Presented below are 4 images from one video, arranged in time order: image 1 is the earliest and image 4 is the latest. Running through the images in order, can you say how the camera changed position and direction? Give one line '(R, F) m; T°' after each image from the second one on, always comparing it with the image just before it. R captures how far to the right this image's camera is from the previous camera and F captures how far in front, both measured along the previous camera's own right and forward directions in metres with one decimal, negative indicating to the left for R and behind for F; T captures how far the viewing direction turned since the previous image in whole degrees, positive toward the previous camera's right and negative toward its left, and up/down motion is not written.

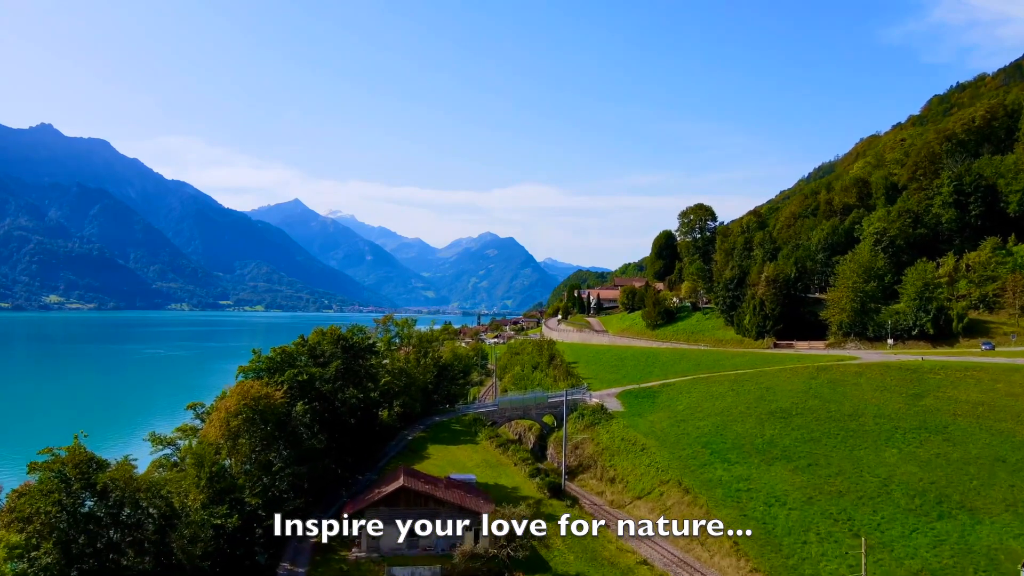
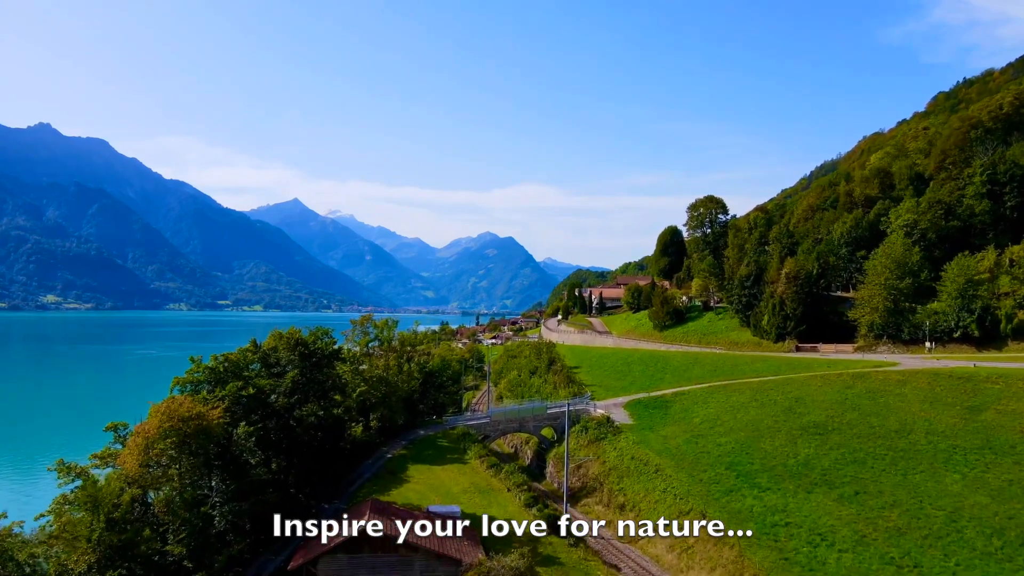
(+0.5, +7.3) m; 0°
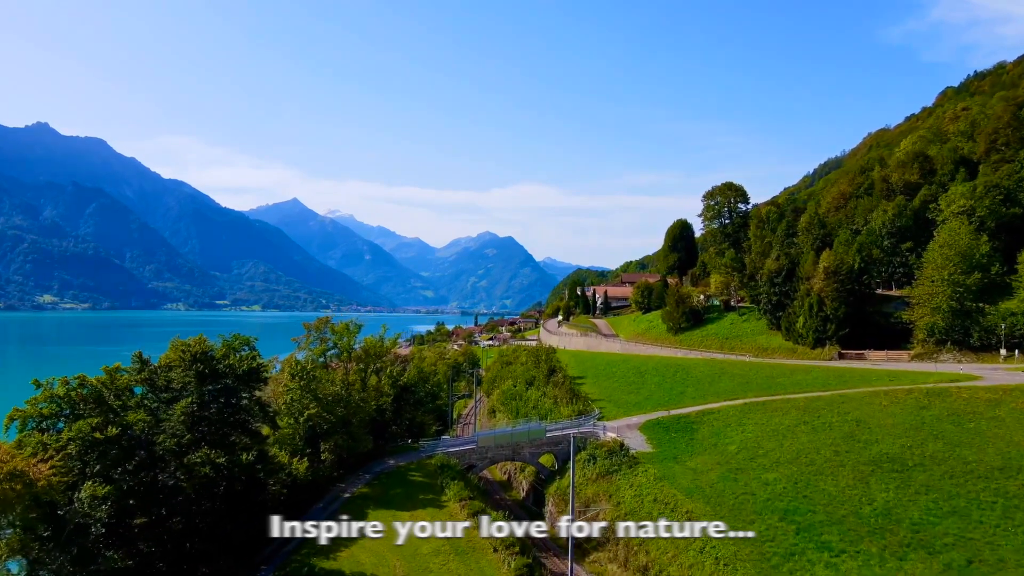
(+0.7, +10.7) m; 0°
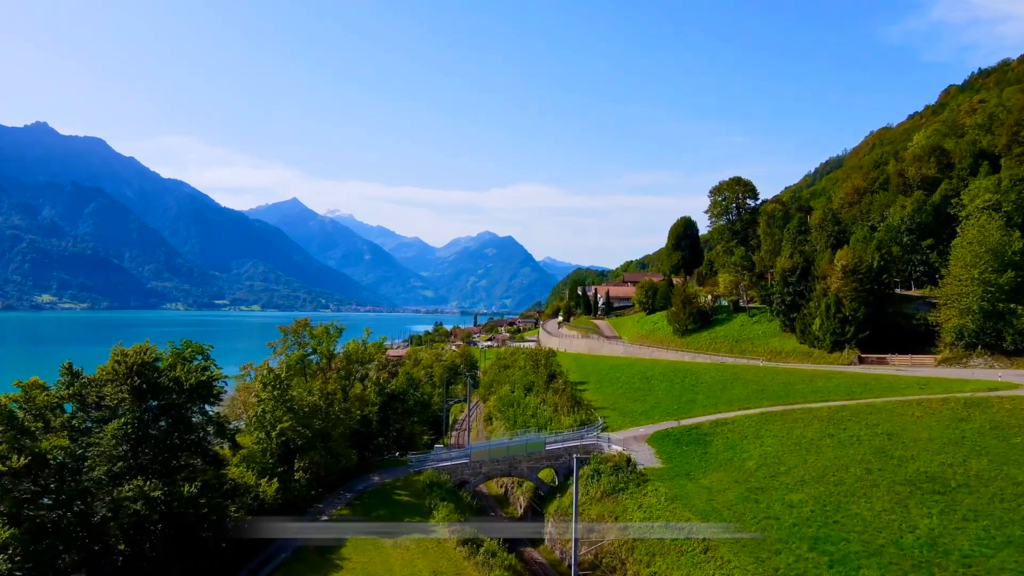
(+0.3, +4.0) m; 0°
